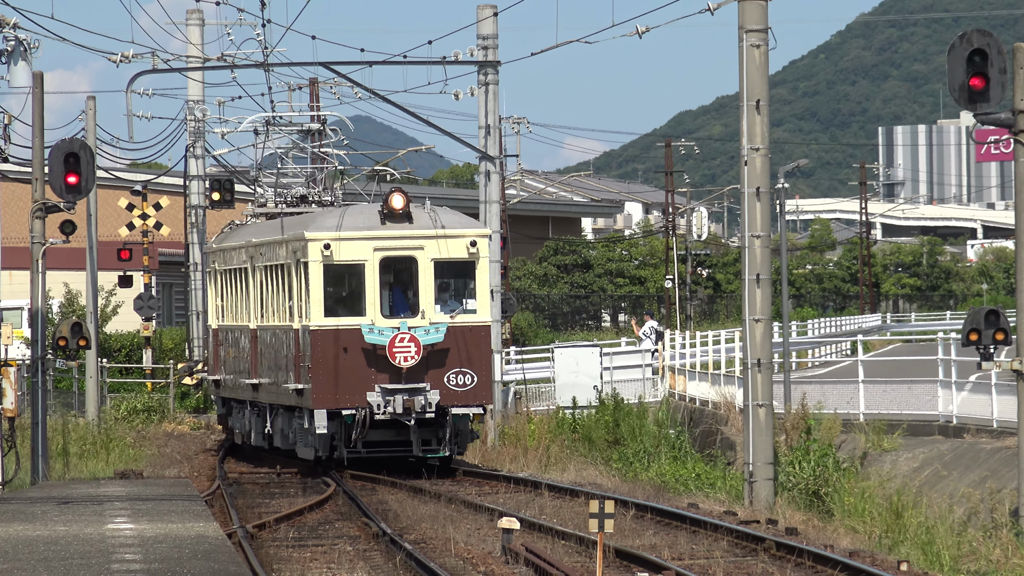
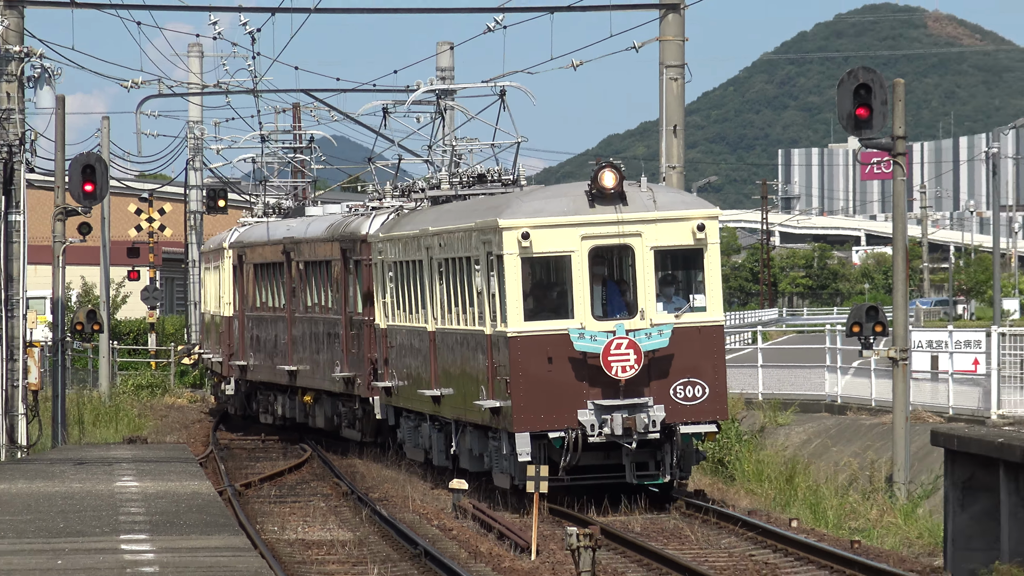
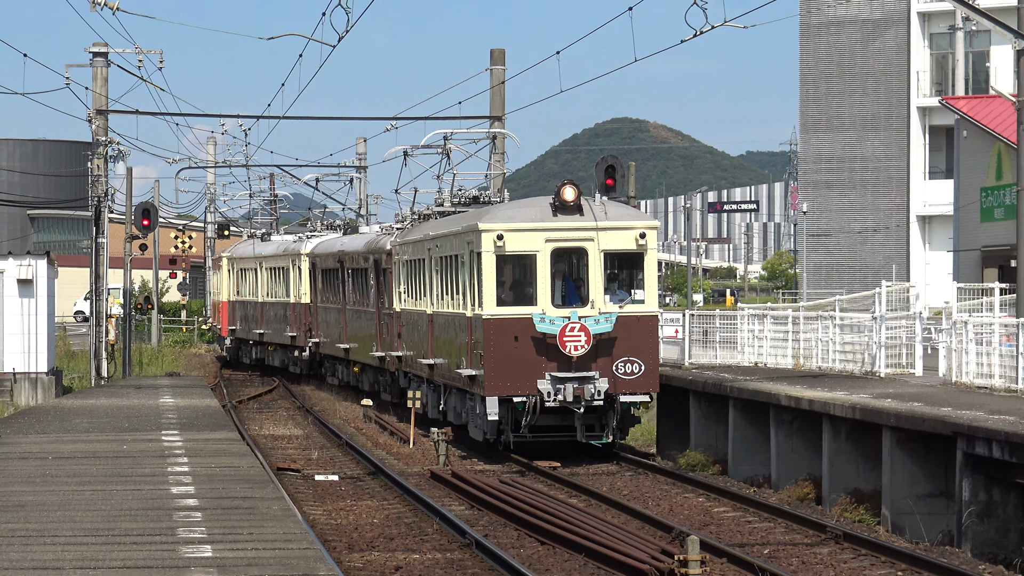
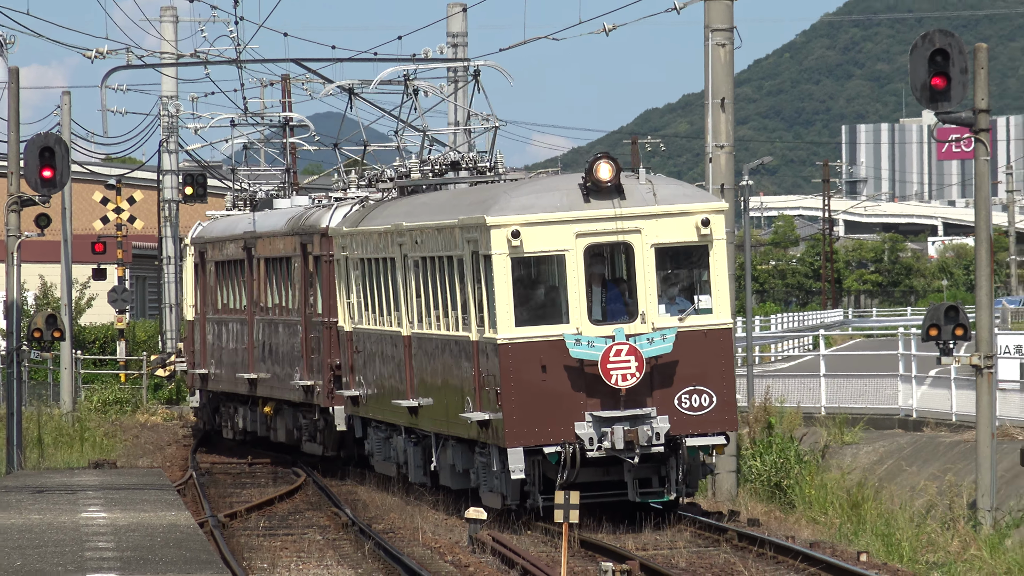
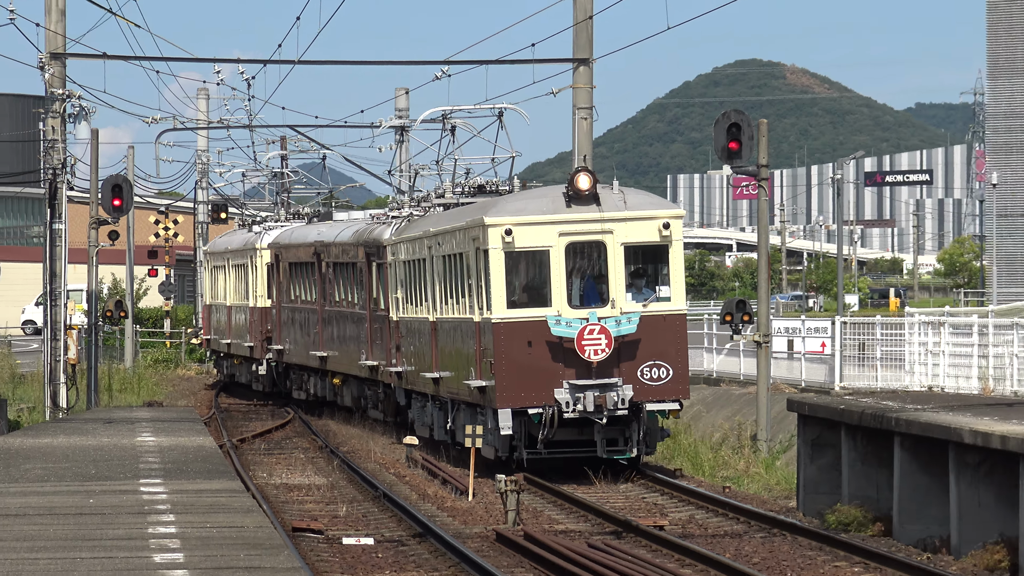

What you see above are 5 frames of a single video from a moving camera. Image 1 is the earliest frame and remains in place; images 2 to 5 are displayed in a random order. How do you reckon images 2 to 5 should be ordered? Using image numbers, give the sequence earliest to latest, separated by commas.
4, 2, 5, 3
